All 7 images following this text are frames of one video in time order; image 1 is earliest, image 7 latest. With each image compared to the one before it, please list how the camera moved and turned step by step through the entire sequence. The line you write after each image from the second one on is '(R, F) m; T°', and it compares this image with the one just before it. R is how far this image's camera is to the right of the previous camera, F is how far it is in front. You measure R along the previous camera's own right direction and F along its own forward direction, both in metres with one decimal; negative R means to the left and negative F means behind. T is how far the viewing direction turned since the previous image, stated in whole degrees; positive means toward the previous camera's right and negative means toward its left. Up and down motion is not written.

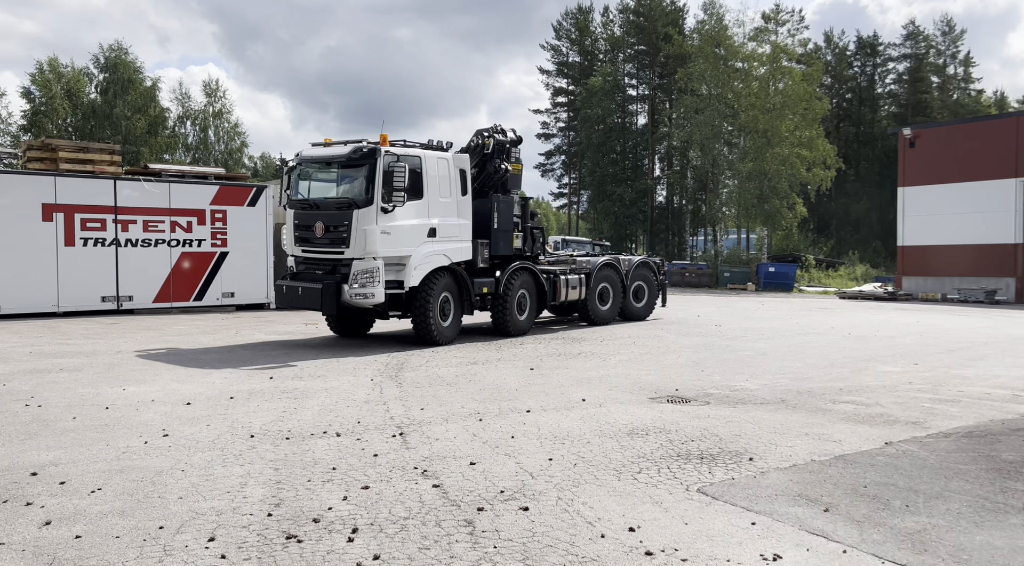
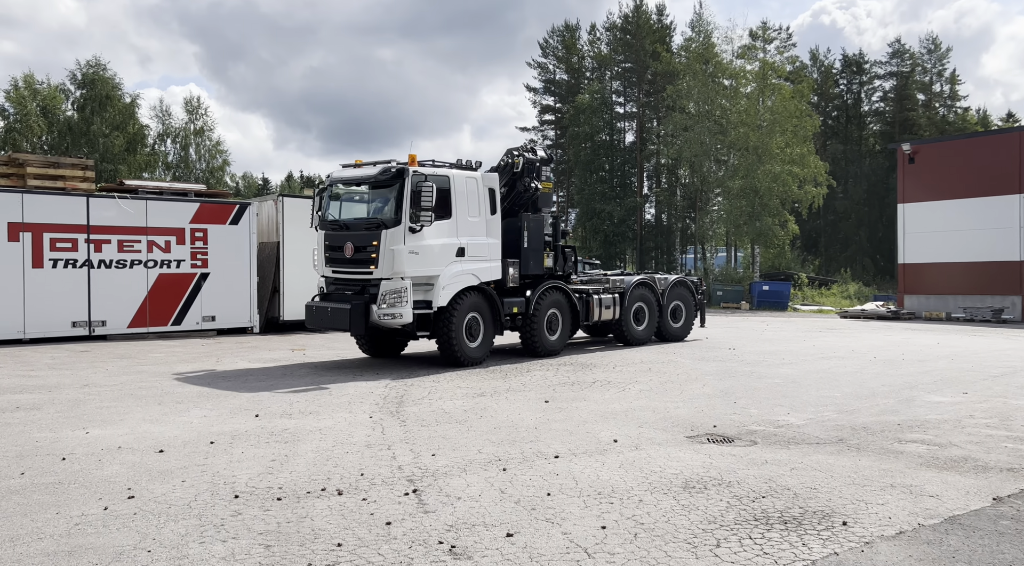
(-0.4, +1.0) m; +1°
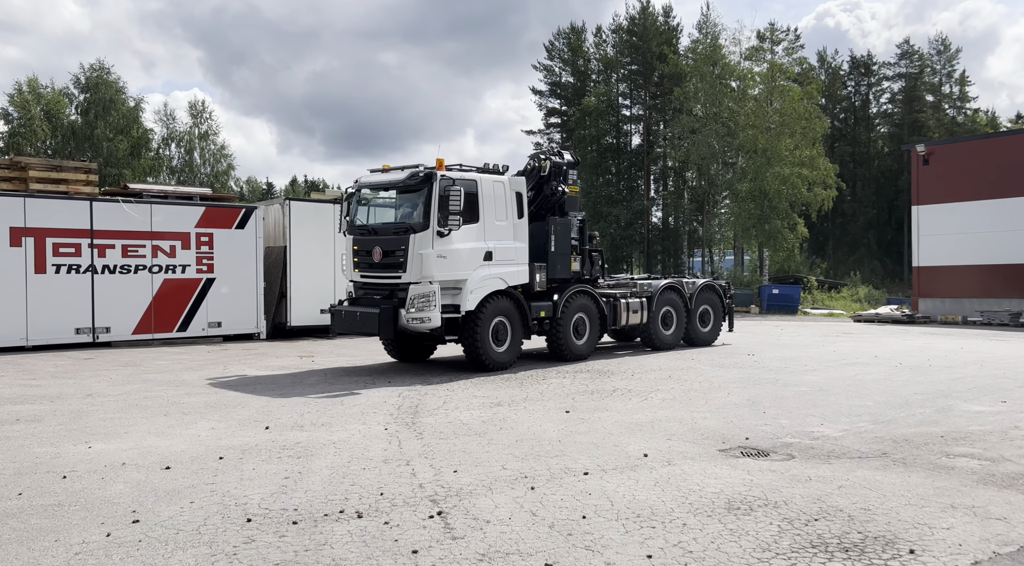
(-0.2, +0.4) m; 0°
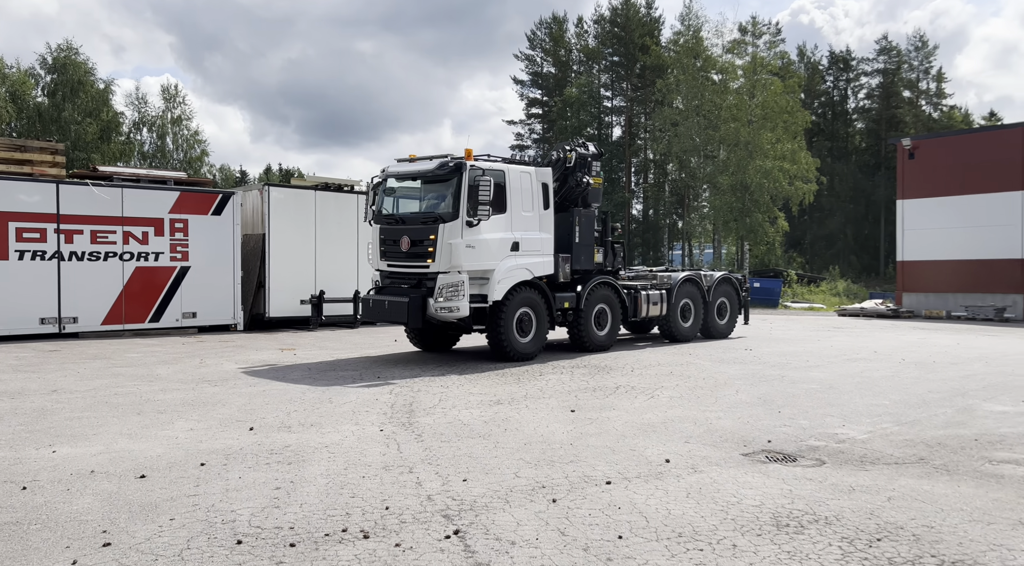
(-0.3, +0.6) m; +2°
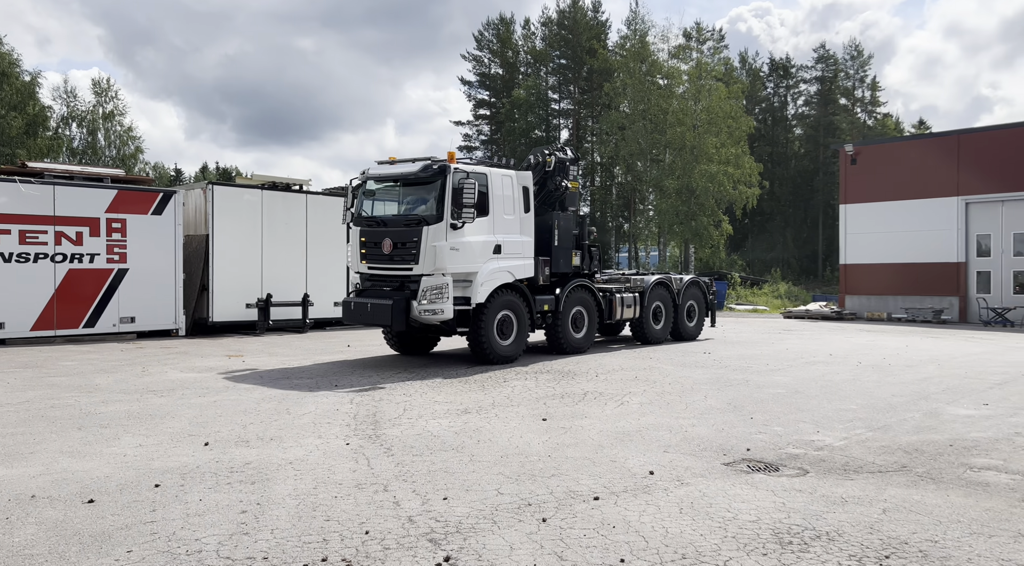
(-0.3, +0.3) m; +4°
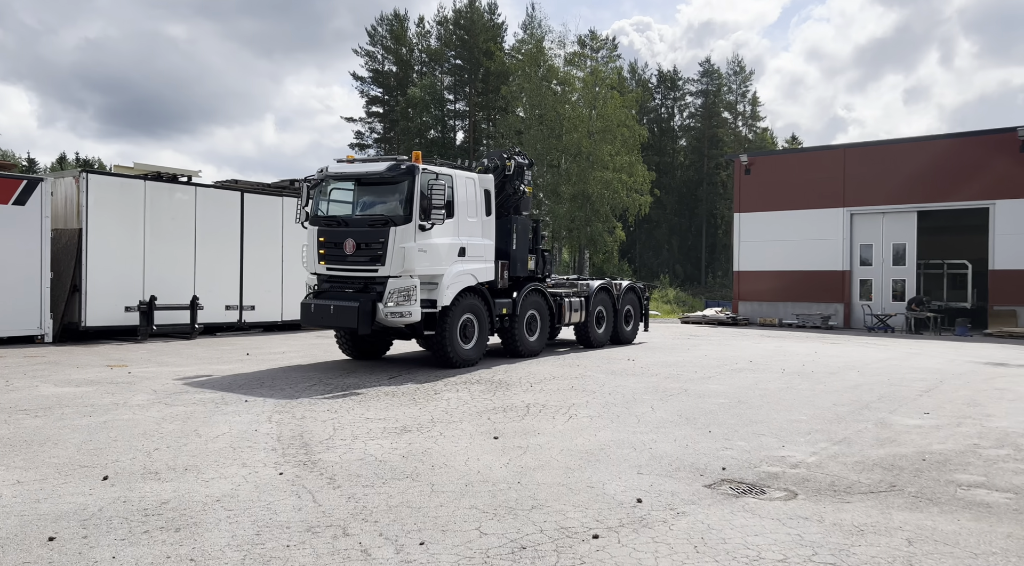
(-0.6, +0.8) m; +9°
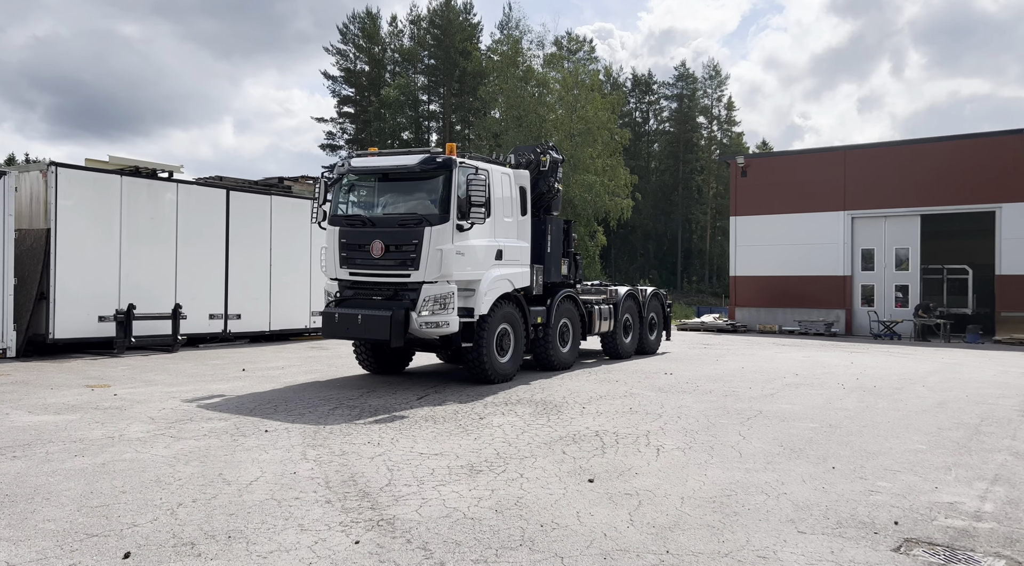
(-1.1, +1.4) m; +3°
